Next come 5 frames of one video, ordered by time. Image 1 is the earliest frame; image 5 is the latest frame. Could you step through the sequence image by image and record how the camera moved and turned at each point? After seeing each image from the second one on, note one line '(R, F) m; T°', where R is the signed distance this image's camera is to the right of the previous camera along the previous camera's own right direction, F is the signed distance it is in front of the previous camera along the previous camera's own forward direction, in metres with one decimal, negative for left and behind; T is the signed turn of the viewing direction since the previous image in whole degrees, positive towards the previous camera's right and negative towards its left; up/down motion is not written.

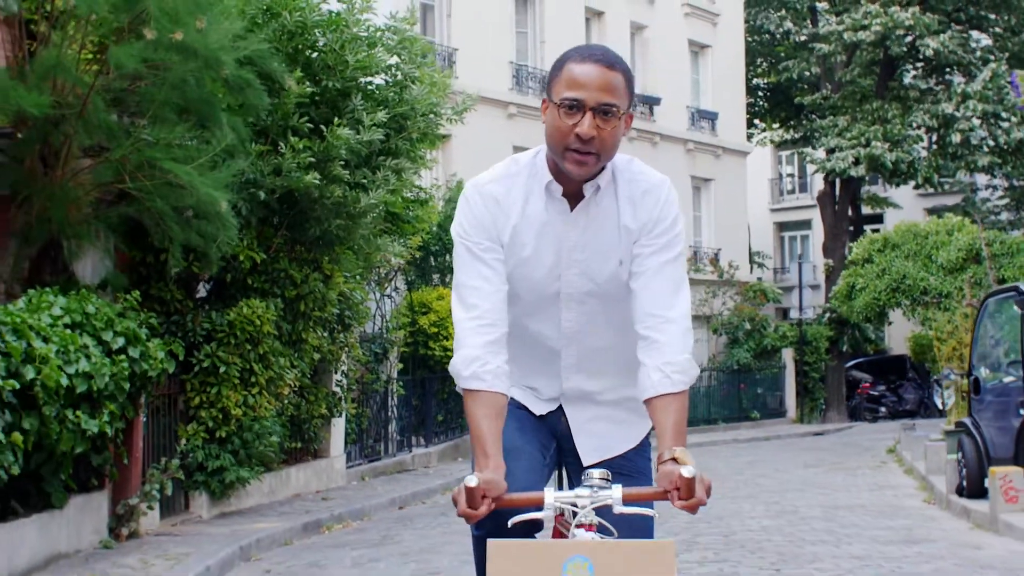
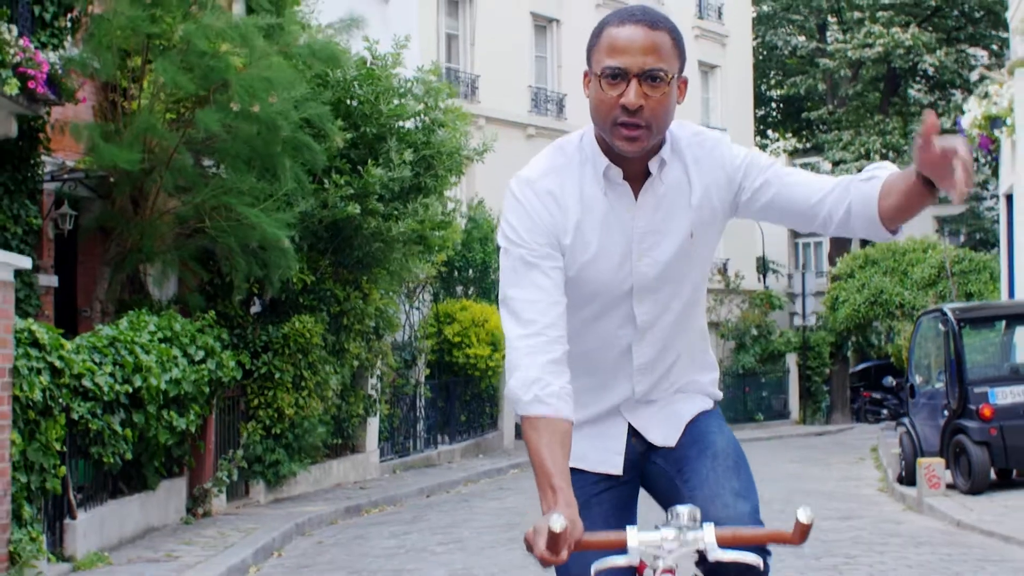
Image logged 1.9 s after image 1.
(+0.1, -2.3) m; -1°
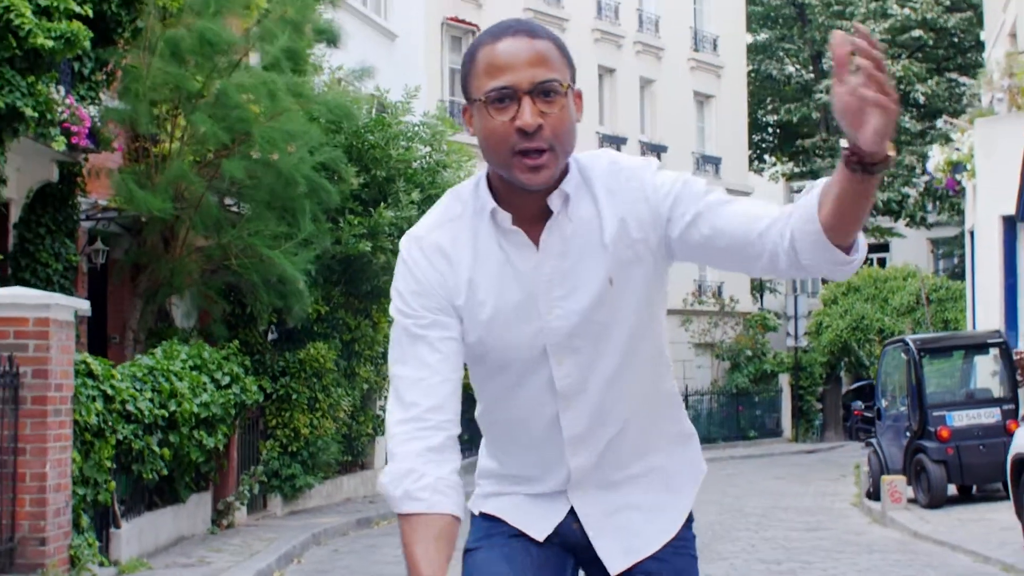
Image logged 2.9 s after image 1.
(0.0, -1.3) m; 0°
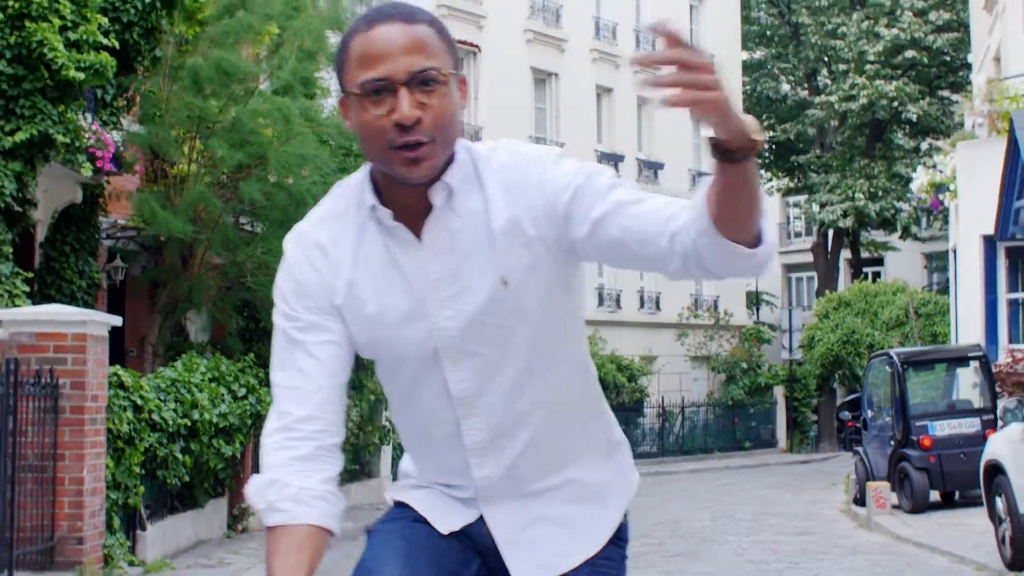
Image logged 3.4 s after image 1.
(-0.1, -0.7) m; 0°
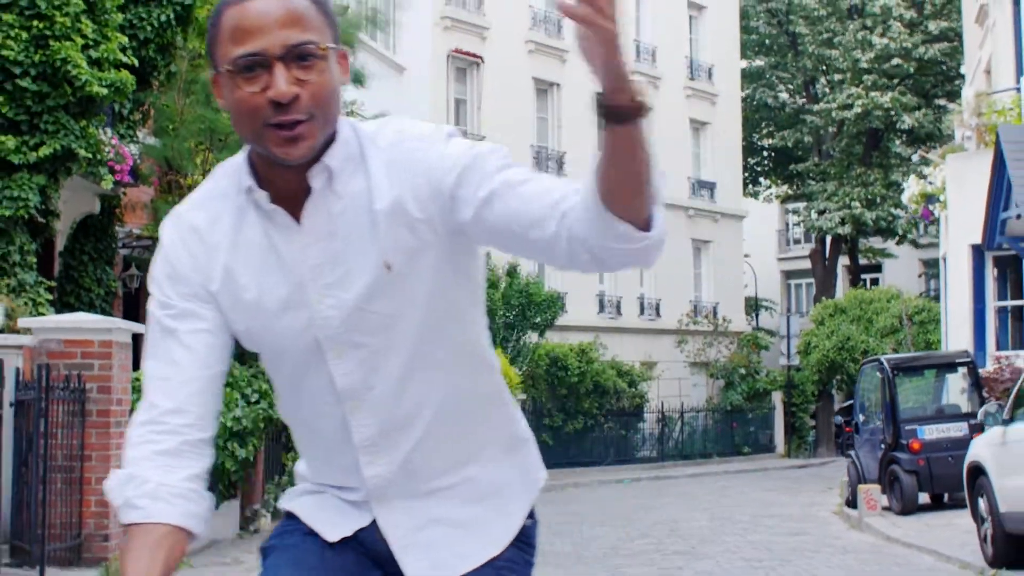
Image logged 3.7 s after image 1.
(0.0, -0.5) m; 0°
